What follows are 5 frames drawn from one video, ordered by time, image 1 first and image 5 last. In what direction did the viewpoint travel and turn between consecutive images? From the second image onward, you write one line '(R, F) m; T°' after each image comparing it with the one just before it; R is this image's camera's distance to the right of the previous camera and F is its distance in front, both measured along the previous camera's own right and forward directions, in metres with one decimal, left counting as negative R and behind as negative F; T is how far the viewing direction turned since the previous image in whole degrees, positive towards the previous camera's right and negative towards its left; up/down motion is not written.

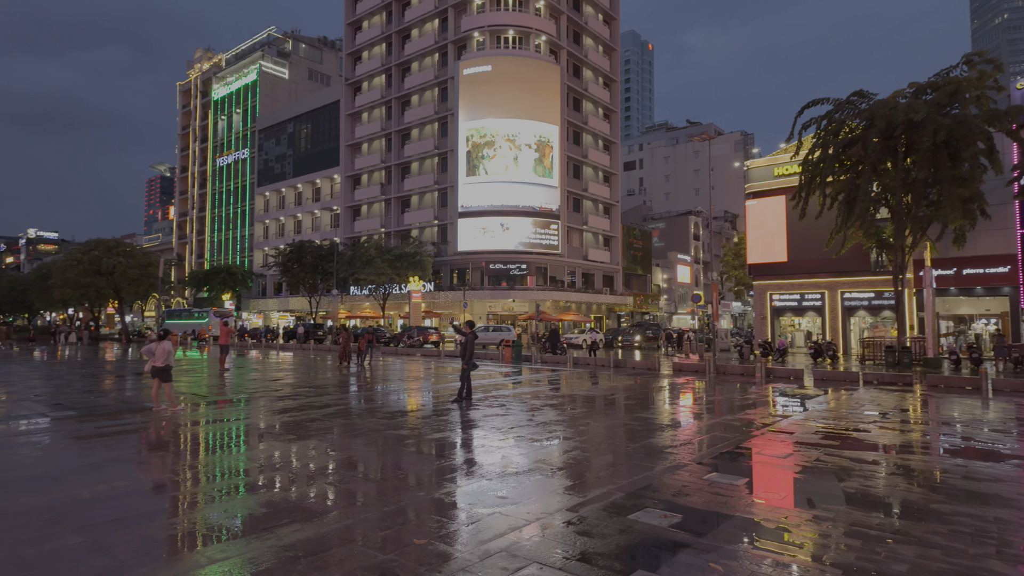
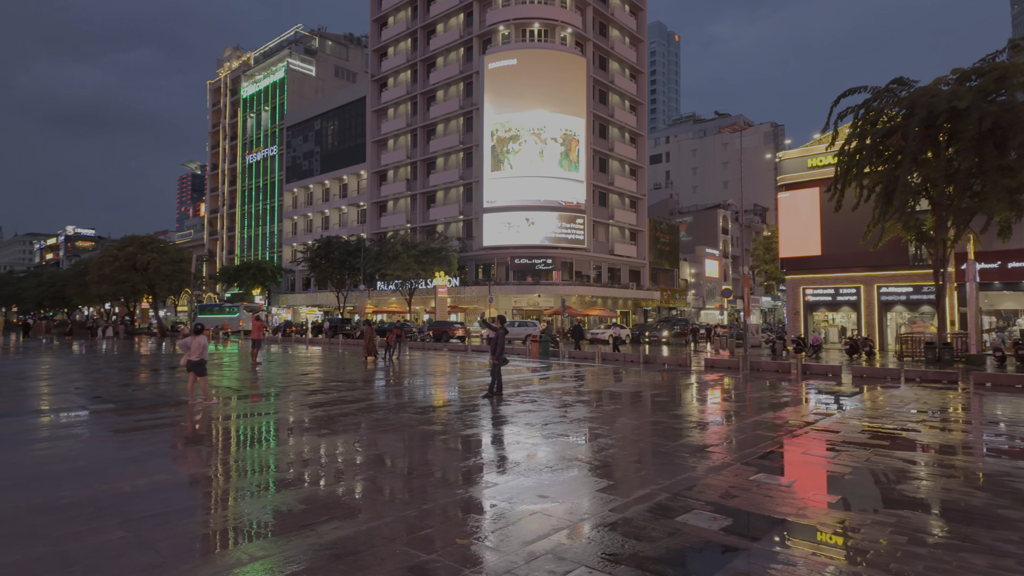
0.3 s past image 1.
(-0.1, +0.1) m; -2°
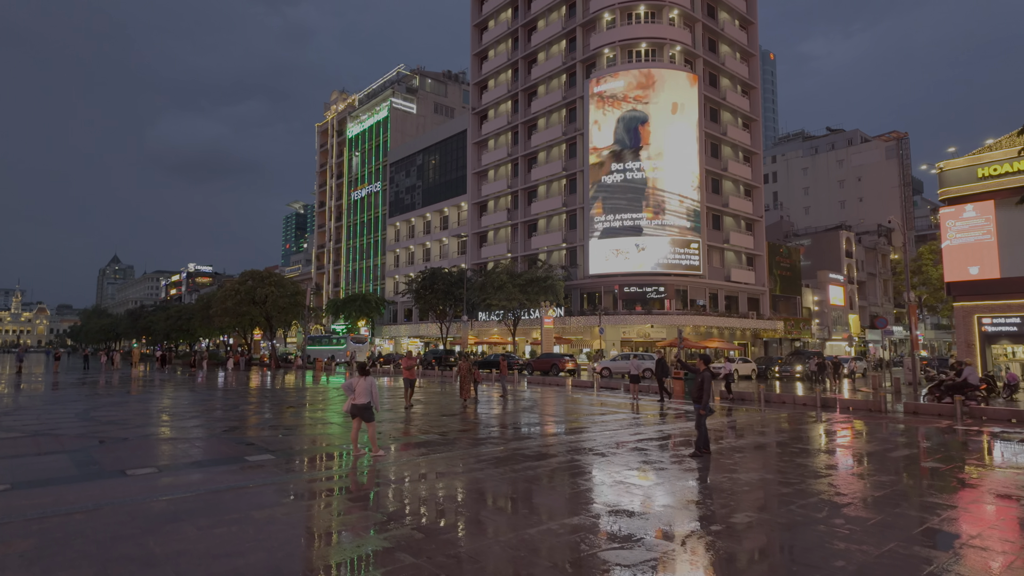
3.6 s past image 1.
(-1.9, +1.6) m; -8°
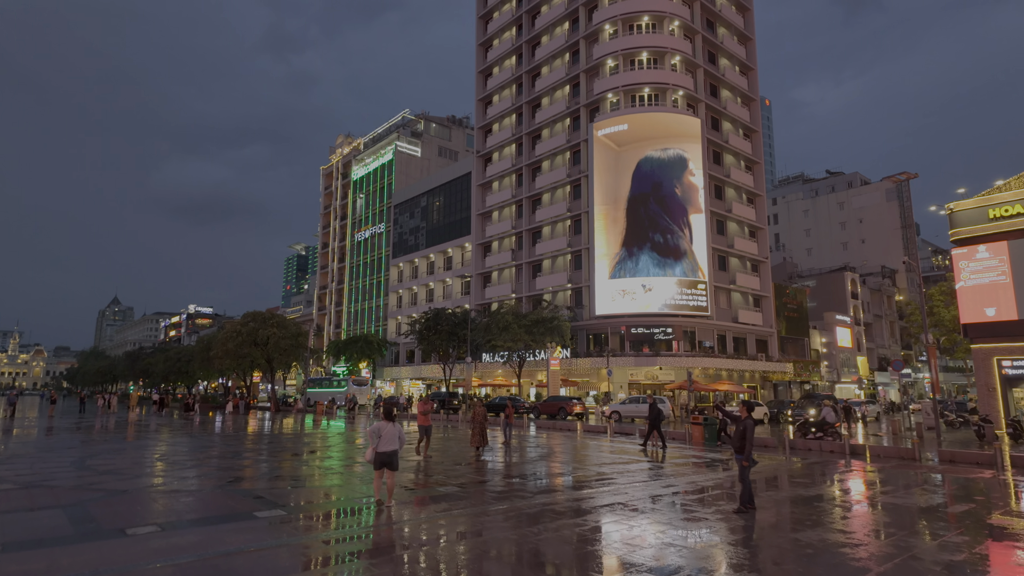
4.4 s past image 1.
(-0.4, +0.5) m; 0°
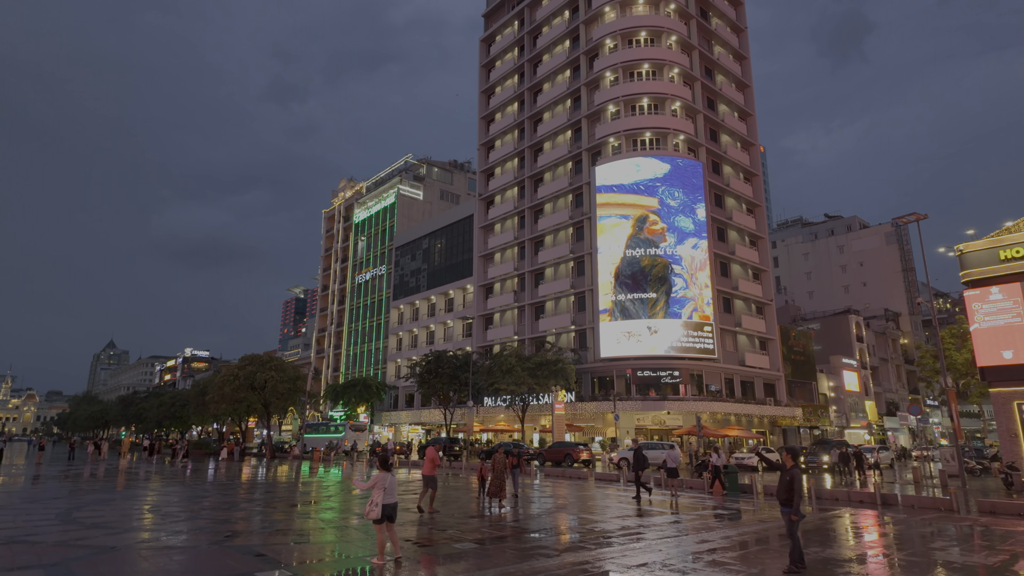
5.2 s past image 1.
(-0.4, +0.5) m; 0°
